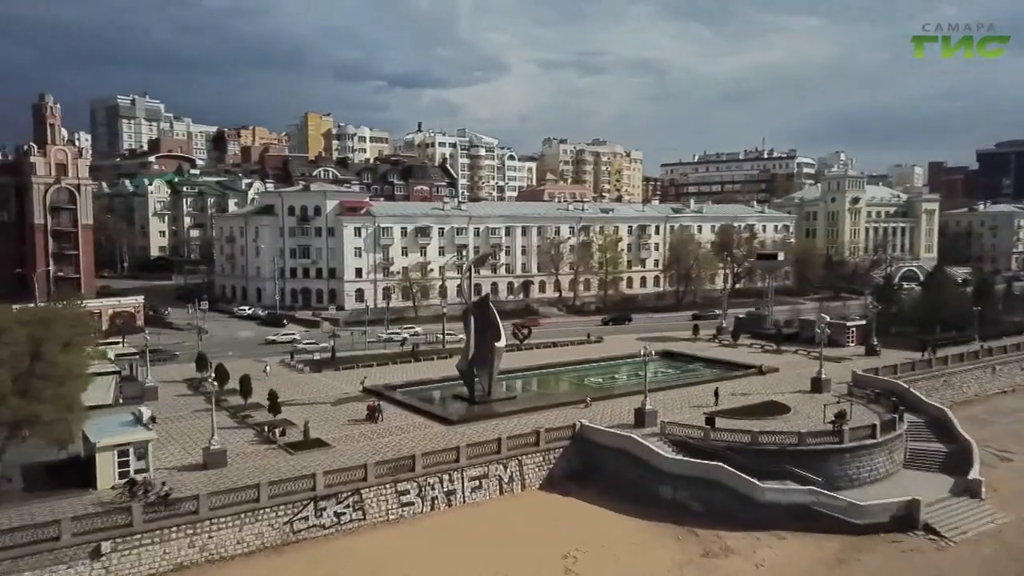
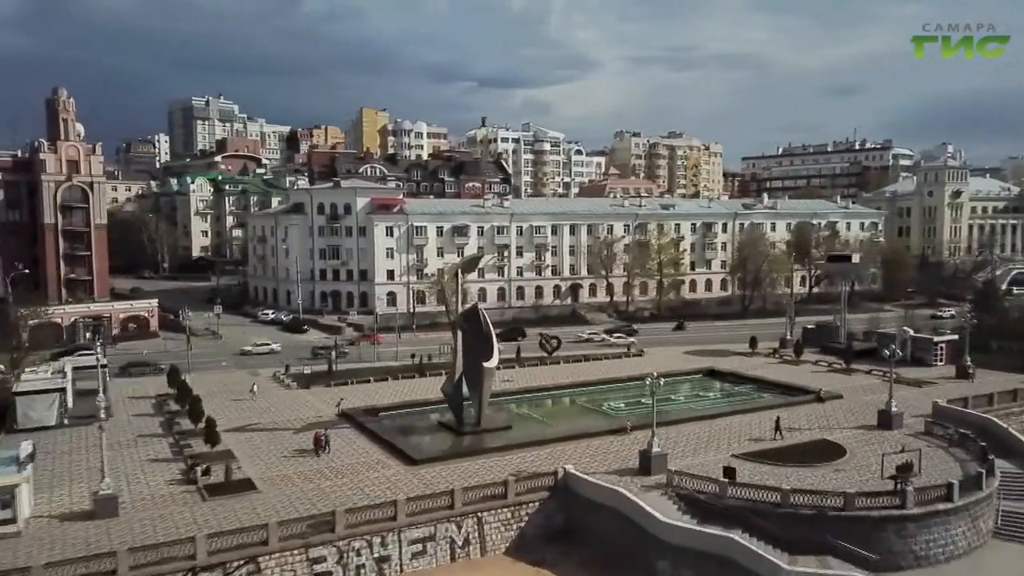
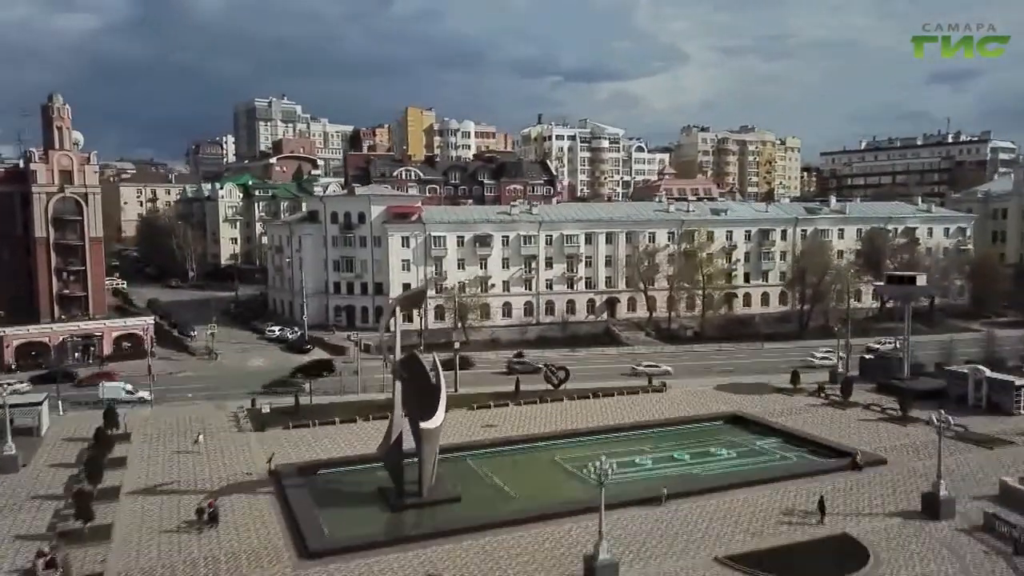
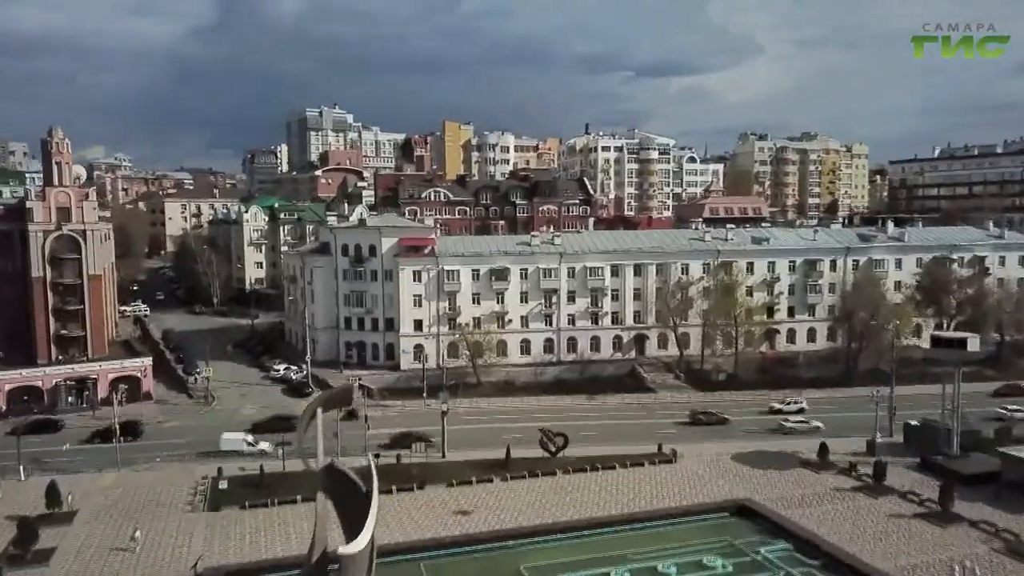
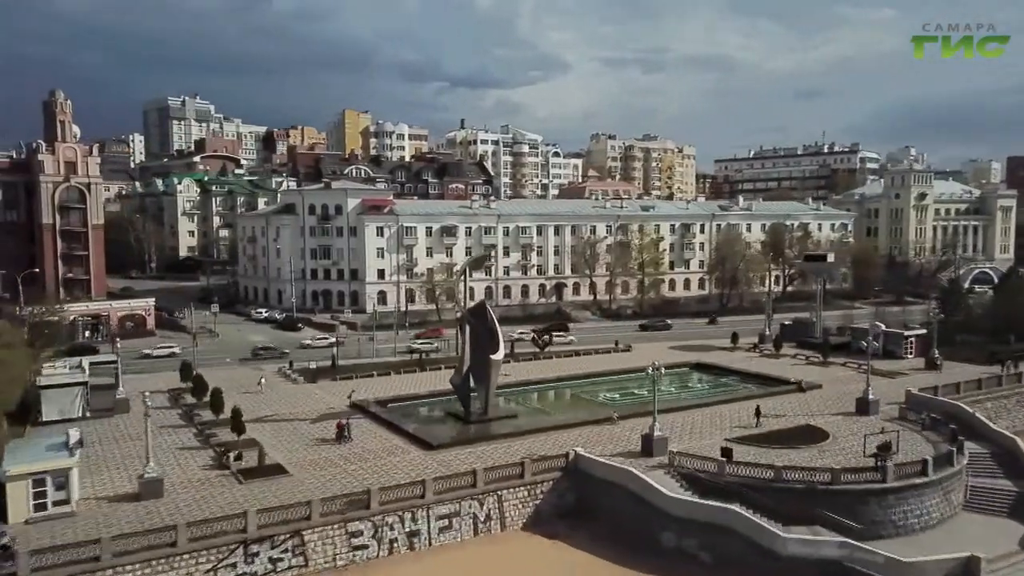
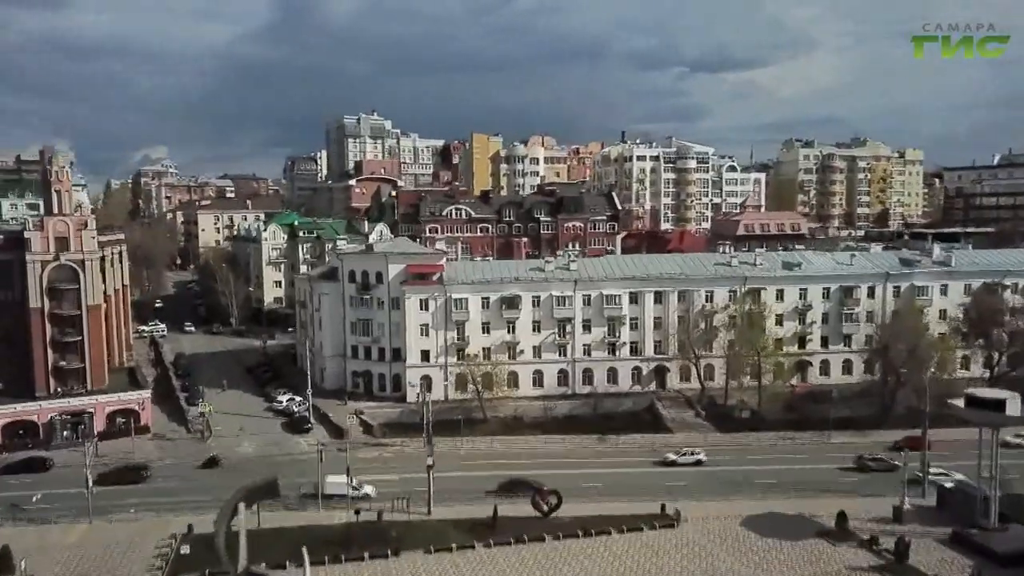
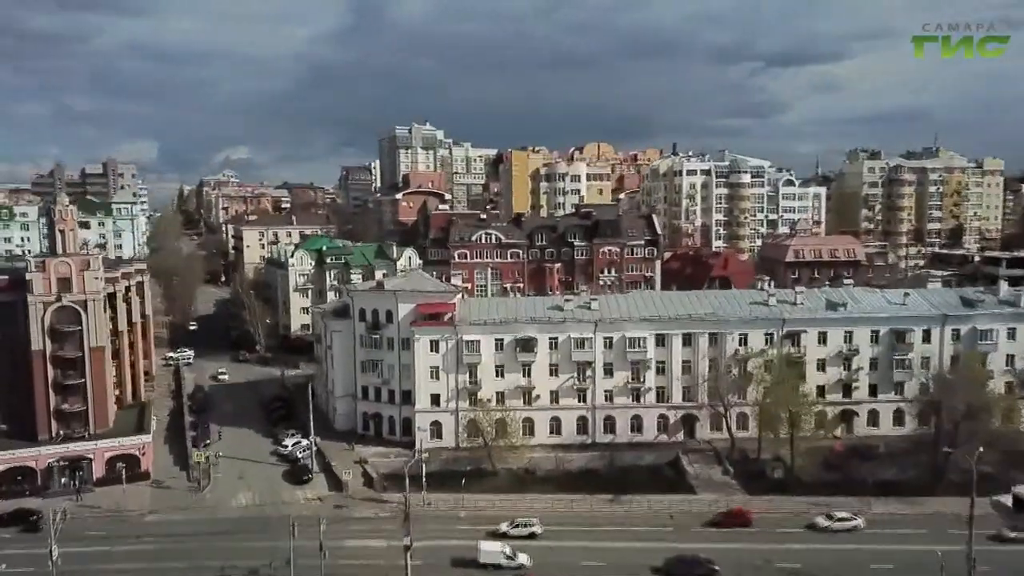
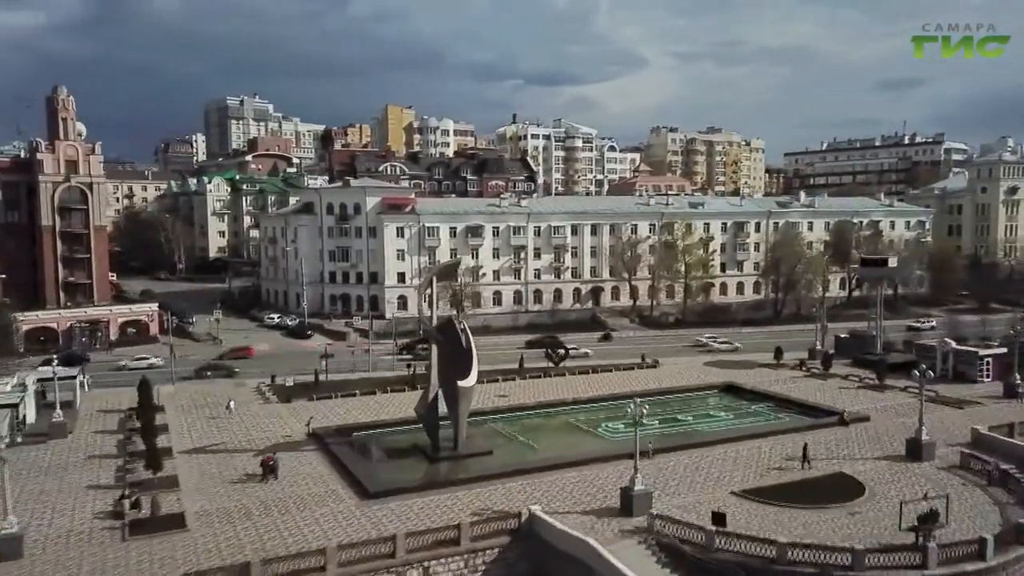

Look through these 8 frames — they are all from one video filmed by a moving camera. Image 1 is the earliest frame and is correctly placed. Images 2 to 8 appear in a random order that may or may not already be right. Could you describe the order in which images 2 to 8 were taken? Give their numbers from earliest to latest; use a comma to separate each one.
5, 2, 8, 3, 4, 6, 7
